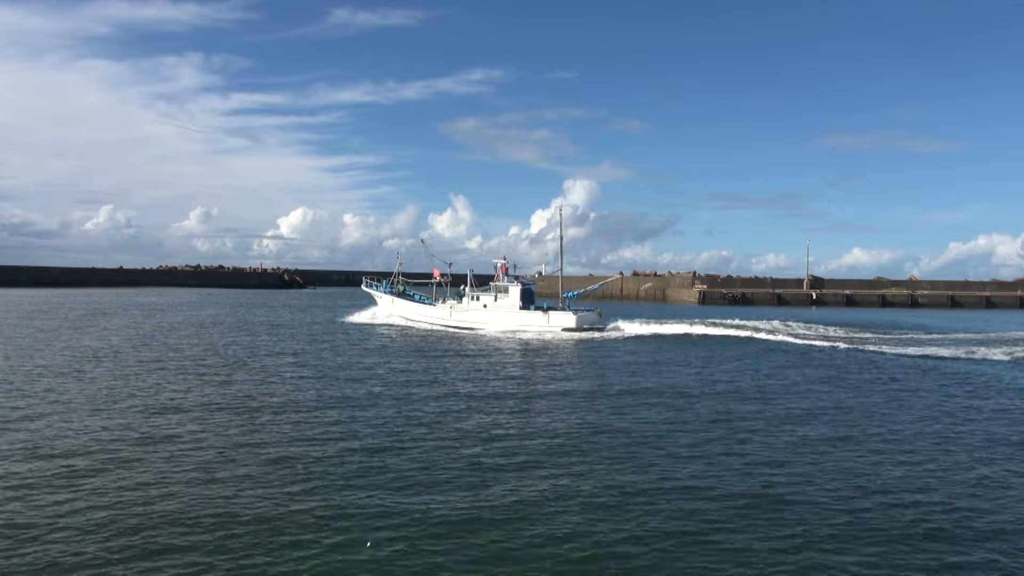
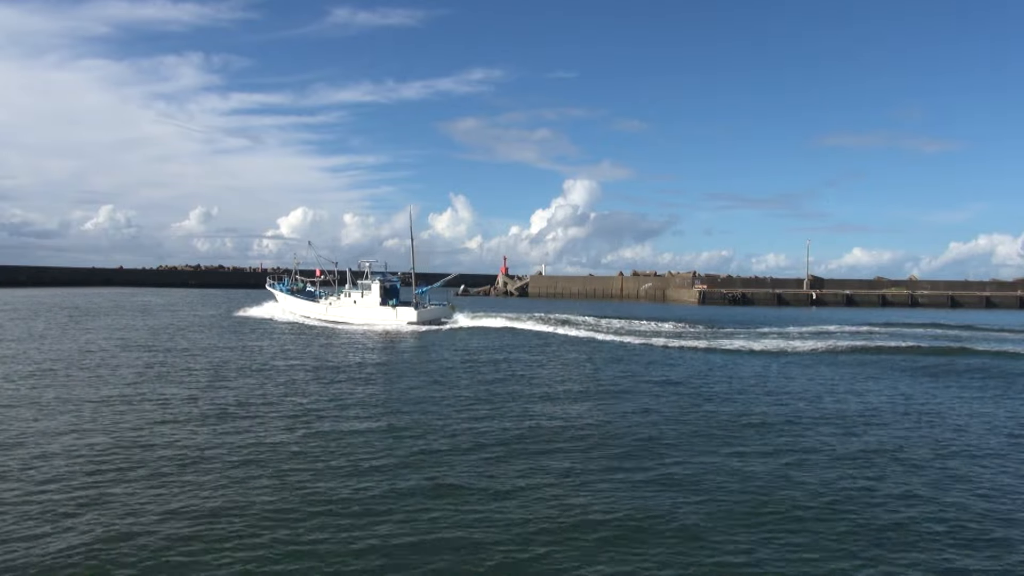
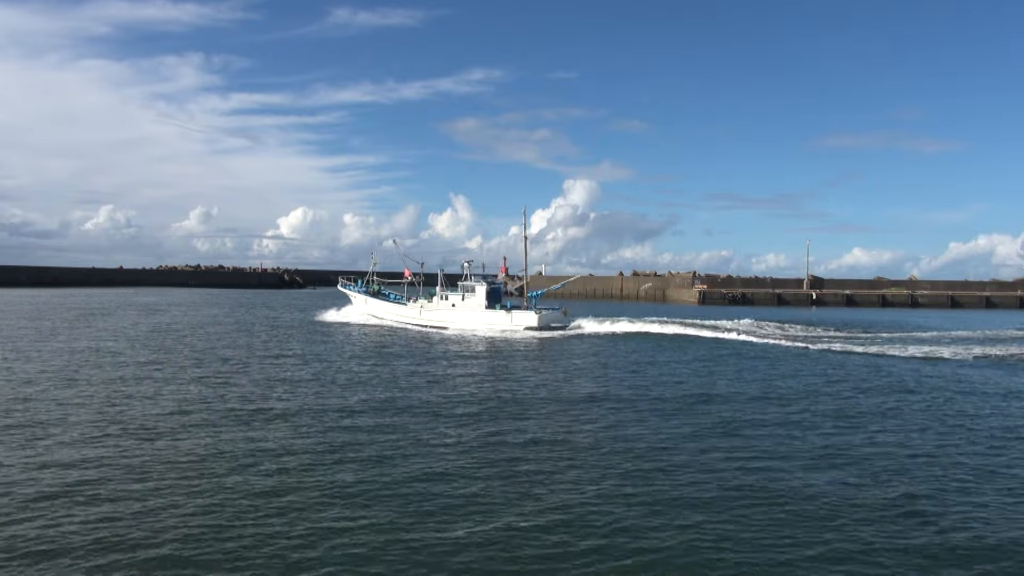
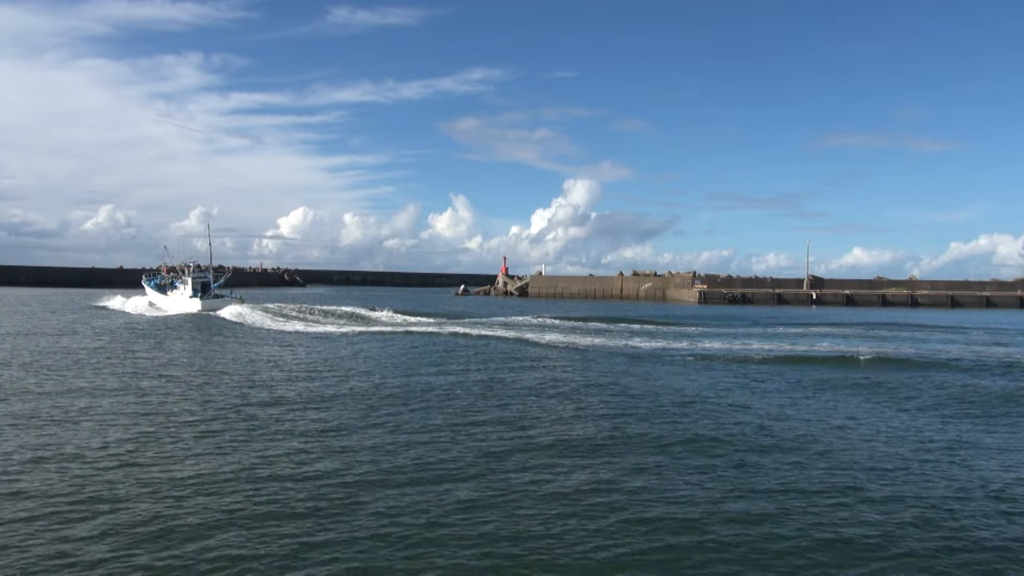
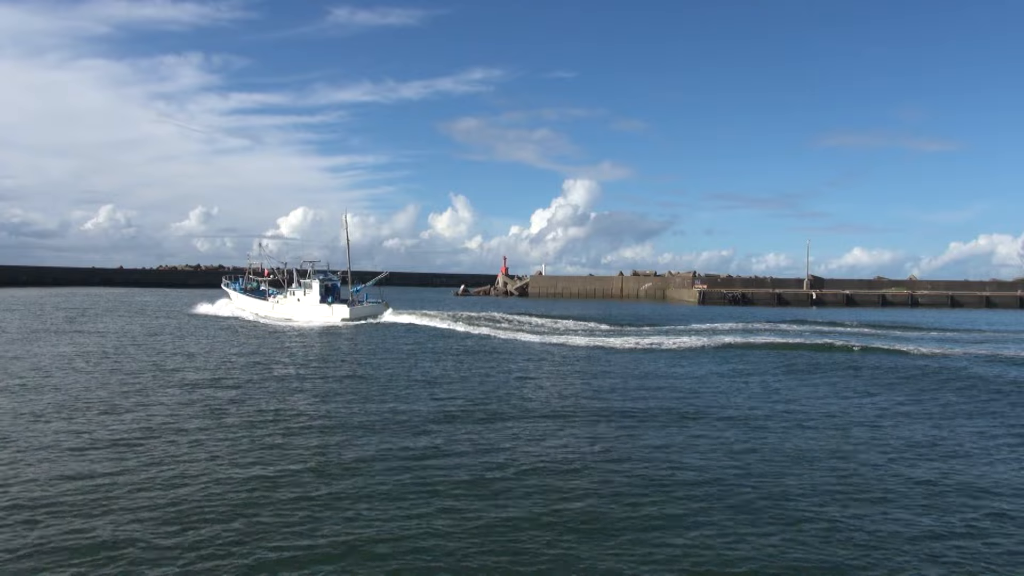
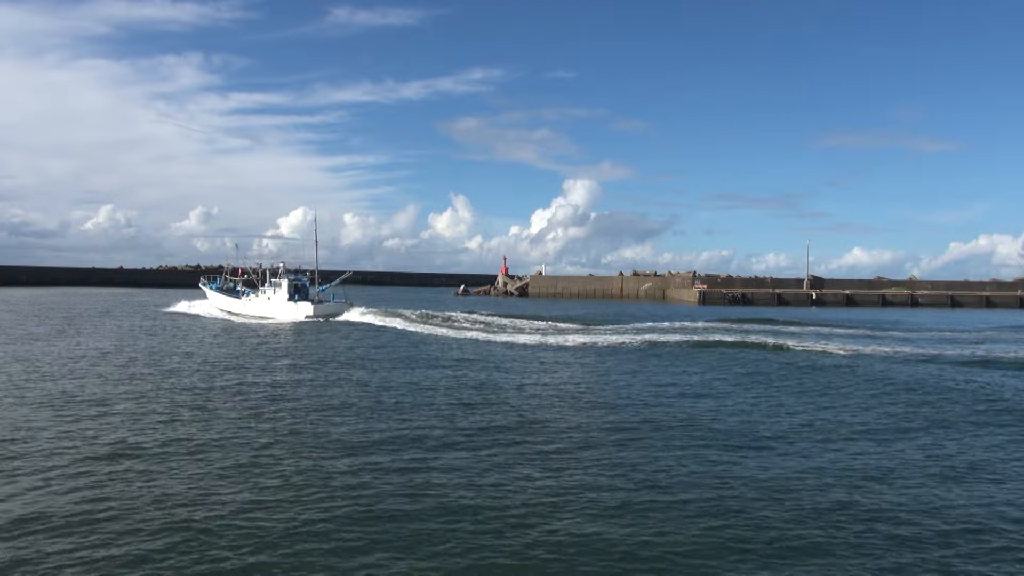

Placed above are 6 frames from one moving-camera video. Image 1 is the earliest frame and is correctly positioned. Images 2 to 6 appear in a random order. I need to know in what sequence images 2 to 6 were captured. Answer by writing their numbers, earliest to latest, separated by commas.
3, 2, 5, 6, 4
